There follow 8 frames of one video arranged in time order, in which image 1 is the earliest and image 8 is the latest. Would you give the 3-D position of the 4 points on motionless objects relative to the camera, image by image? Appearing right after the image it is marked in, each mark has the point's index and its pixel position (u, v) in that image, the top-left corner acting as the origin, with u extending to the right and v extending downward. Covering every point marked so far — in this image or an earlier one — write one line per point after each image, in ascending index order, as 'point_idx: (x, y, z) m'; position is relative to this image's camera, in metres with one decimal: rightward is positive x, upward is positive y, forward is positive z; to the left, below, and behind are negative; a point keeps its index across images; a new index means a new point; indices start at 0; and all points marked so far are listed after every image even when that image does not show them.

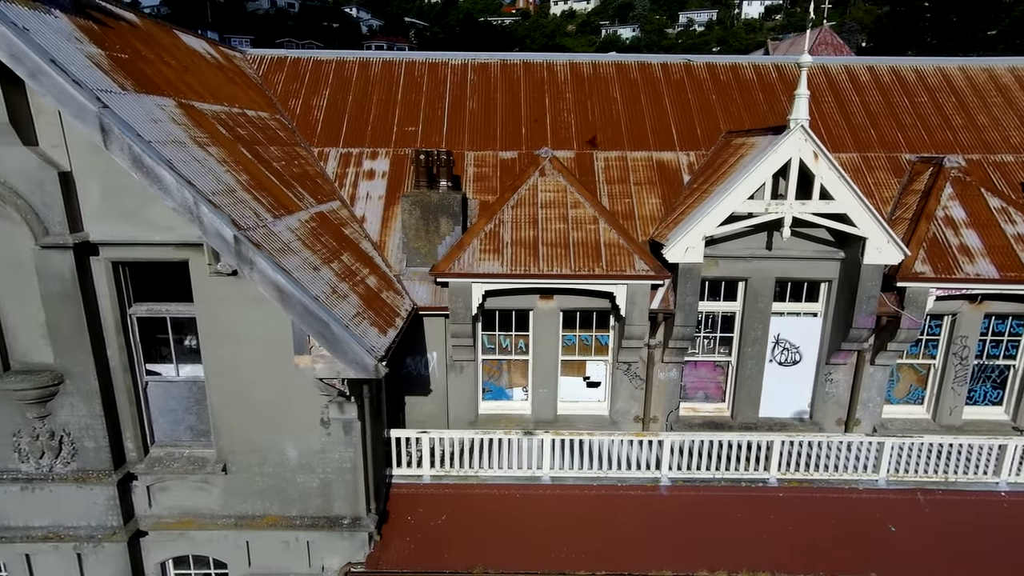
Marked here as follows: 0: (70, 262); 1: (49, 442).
0: (-3.3, +0.2, +6.1) m
1: (-3.8, -1.3, +6.6) m
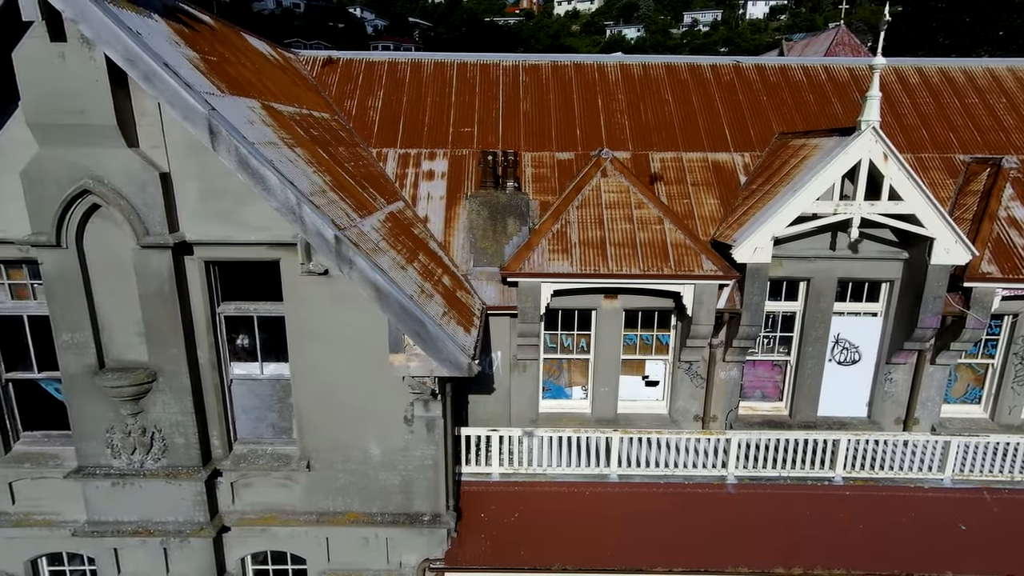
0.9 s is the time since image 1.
0: (-2.6, +0.2, +6.2) m
1: (-3.1, -1.2, +6.7) m
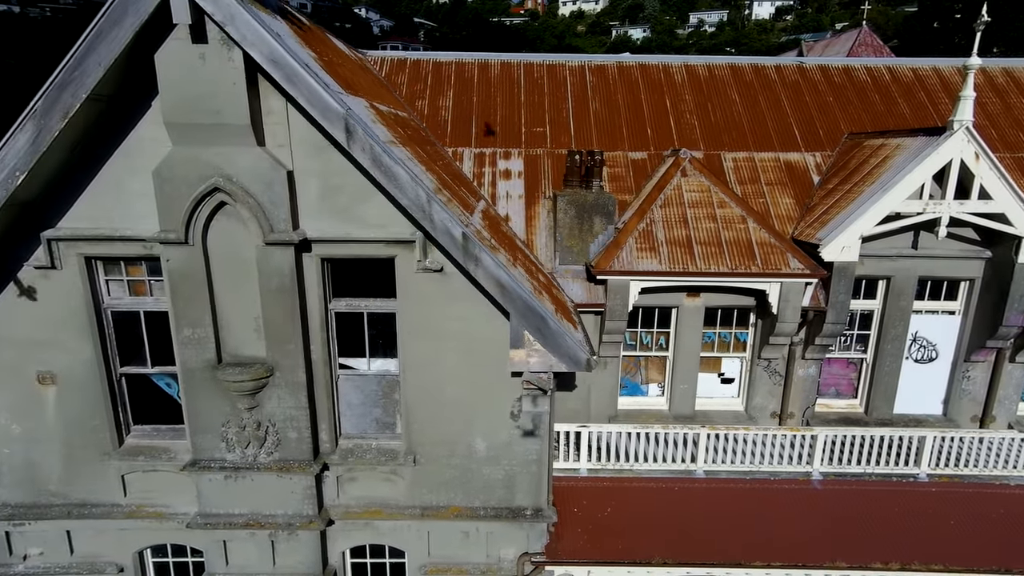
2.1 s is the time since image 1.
0: (-1.7, +0.2, +6.3) m
1: (-2.2, -1.2, +6.8) m
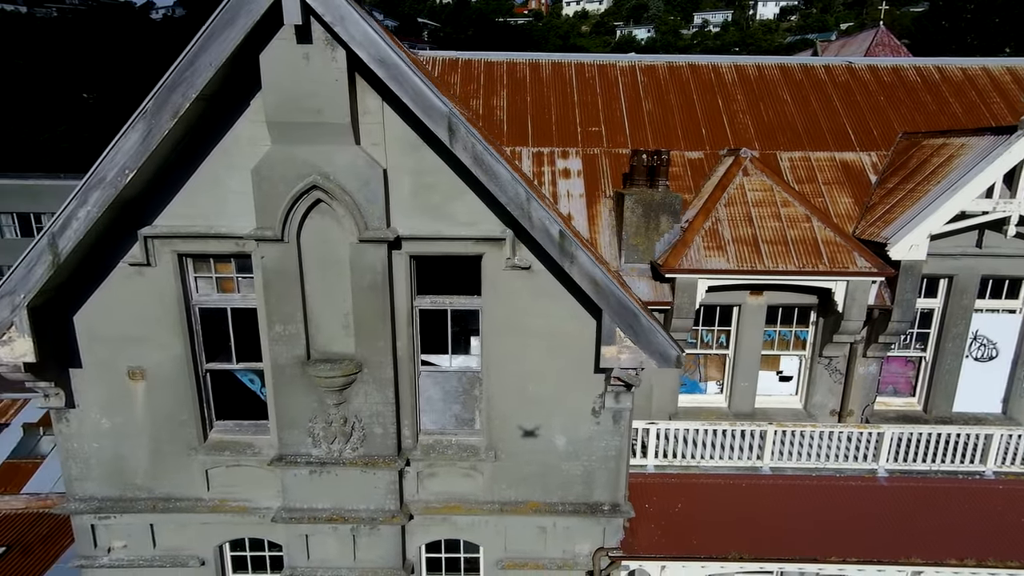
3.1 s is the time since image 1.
0: (-1.0, +0.3, +6.4) m
1: (-1.4, -1.2, +6.9) m
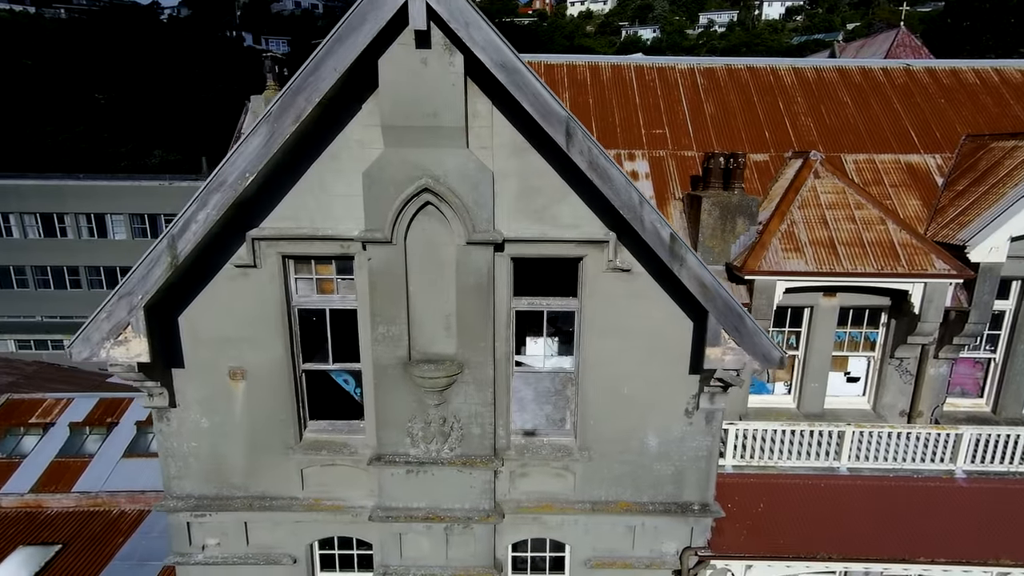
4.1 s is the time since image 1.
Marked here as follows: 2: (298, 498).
0: (-0.2, +0.2, +6.5) m
1: (-0.6, -1.2, +7.0) m
2: (-2.0, -1.9, +7.4) m
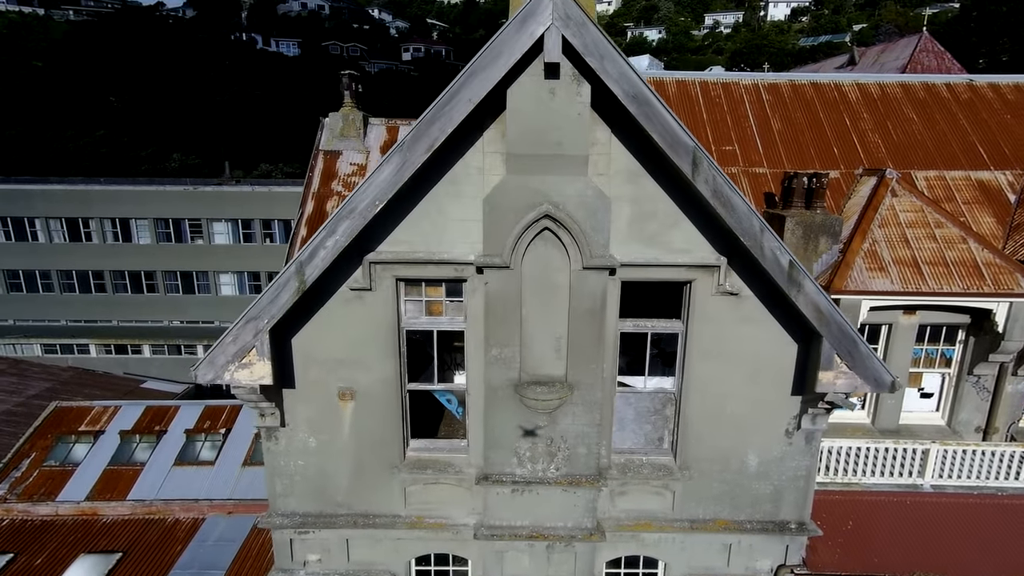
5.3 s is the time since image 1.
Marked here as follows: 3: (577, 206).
0: (+0.7, 0.0, +6.6) m
1: (+0.3, -1.4, +7.1) m
2: (-1.0, -2.1, +7.5) m
3: (+0.5, +0.6, +6.3) m
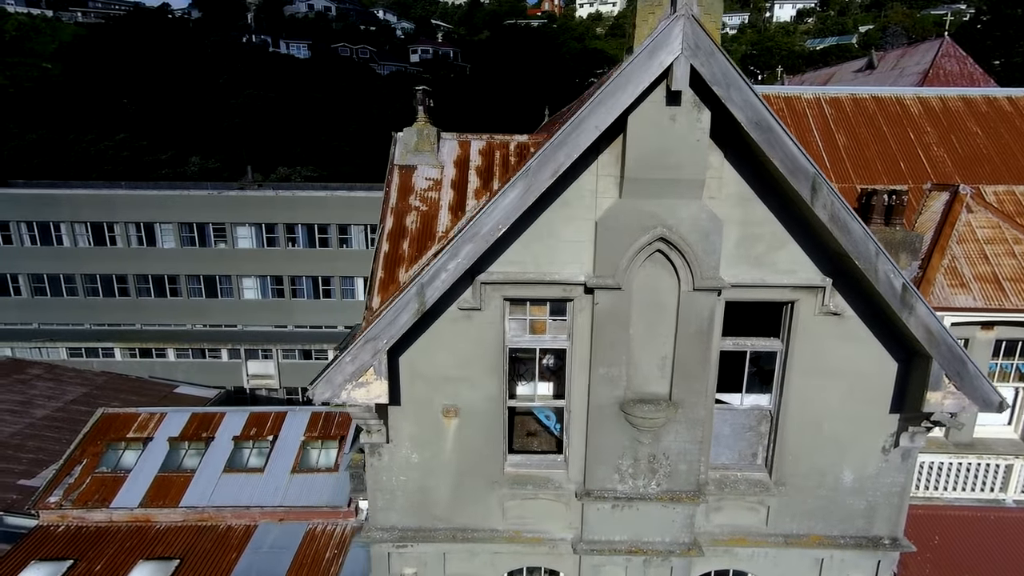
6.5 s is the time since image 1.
0: (+1.7, -0.1, +6.7) m
1: (+1.2, -1.6, +7.2) m
2: (-0.1, -2.3, +7.7) m
3: (+1.4, +0.5, +6.5) m
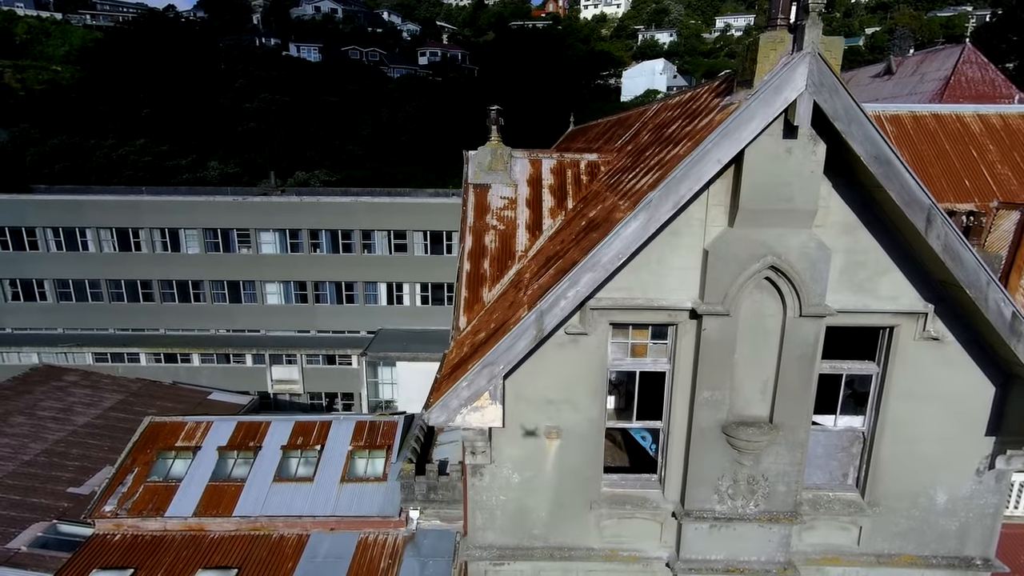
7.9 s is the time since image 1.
0: (+2.6, -0.3, +6.8) m
1: (+2.2, -1.8, +7.3) m
2: (+0.8, -2.5, +7.8) m
3: (+2.3, +0.3, +6.6) m
